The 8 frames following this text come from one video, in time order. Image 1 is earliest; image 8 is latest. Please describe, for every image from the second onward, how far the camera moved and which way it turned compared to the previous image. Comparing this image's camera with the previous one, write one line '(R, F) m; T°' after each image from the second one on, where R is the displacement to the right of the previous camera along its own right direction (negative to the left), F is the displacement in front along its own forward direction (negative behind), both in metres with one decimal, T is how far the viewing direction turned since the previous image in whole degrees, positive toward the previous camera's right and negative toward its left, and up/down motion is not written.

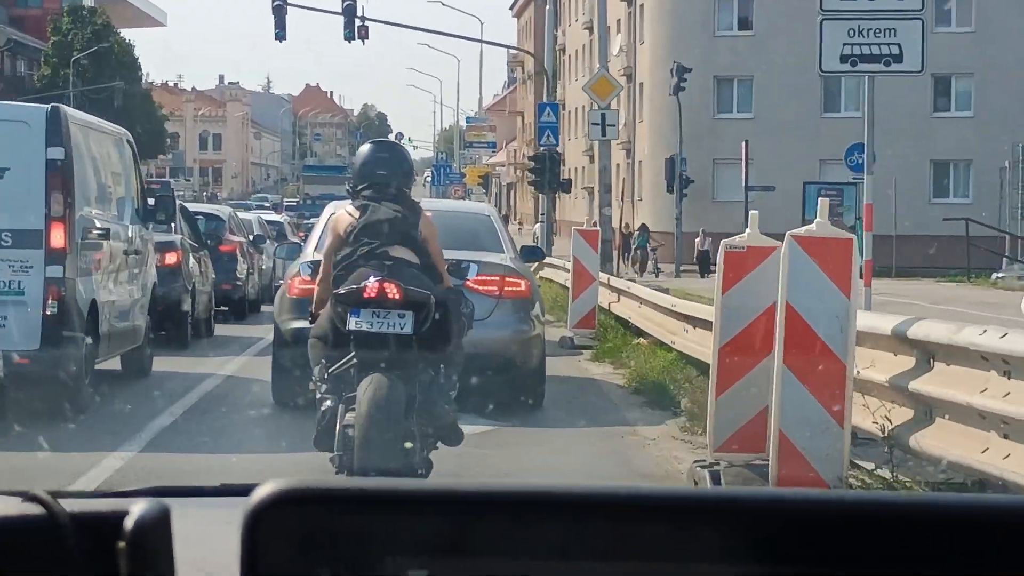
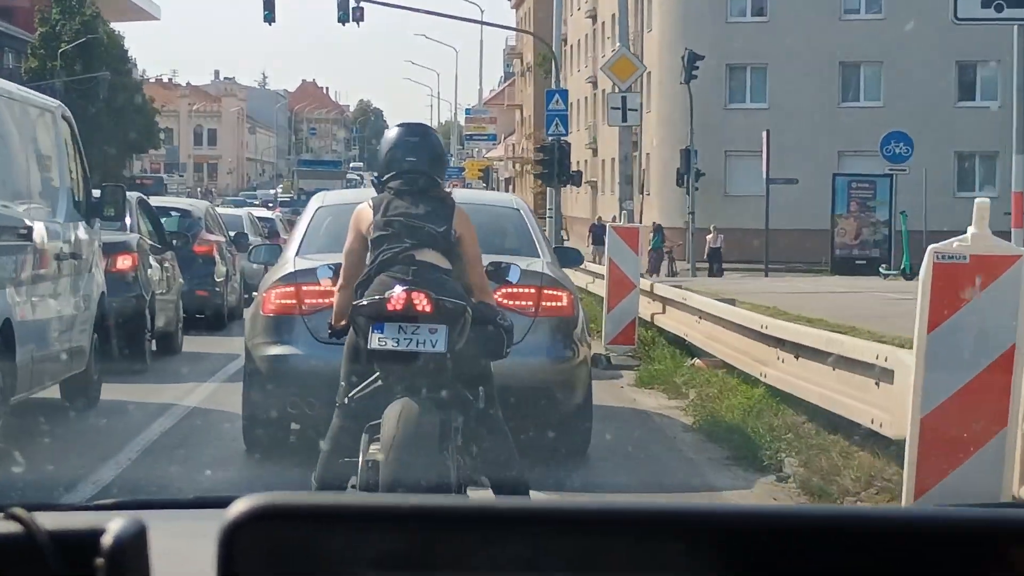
(-0.2, +2.2) m; 0°
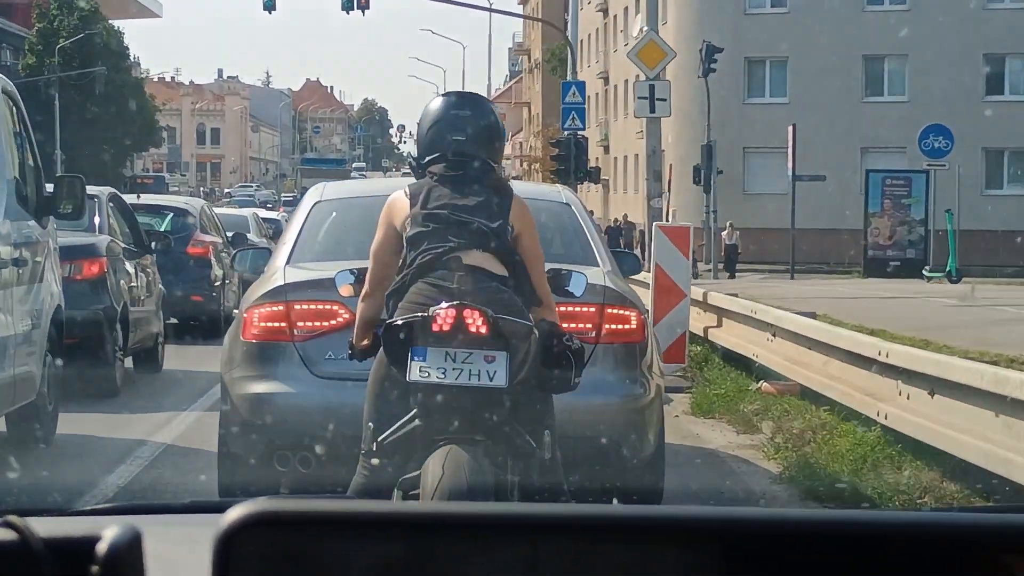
(-0.2, +1.5) m; 0°
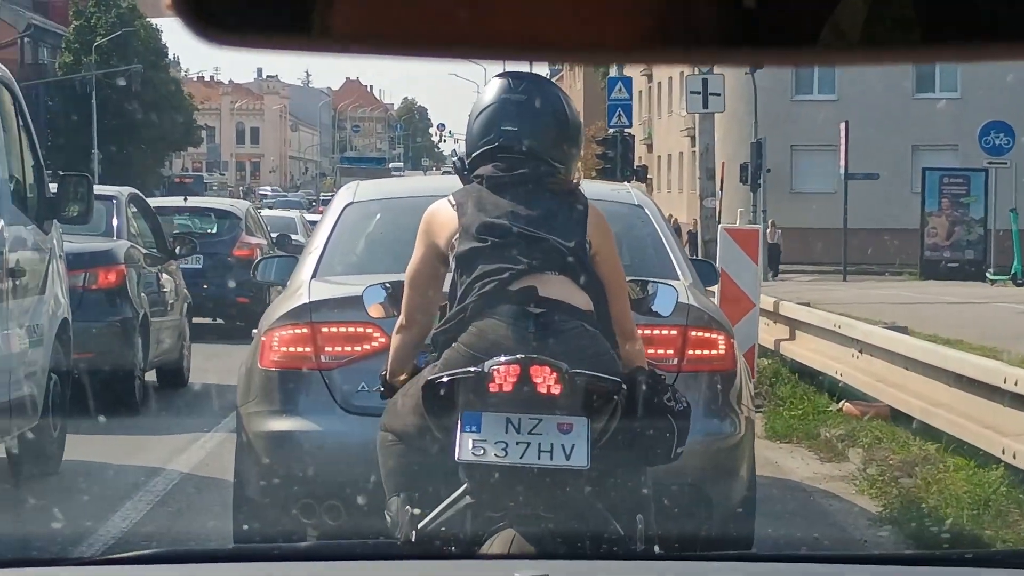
(-0.1, +0.8) m; -2°
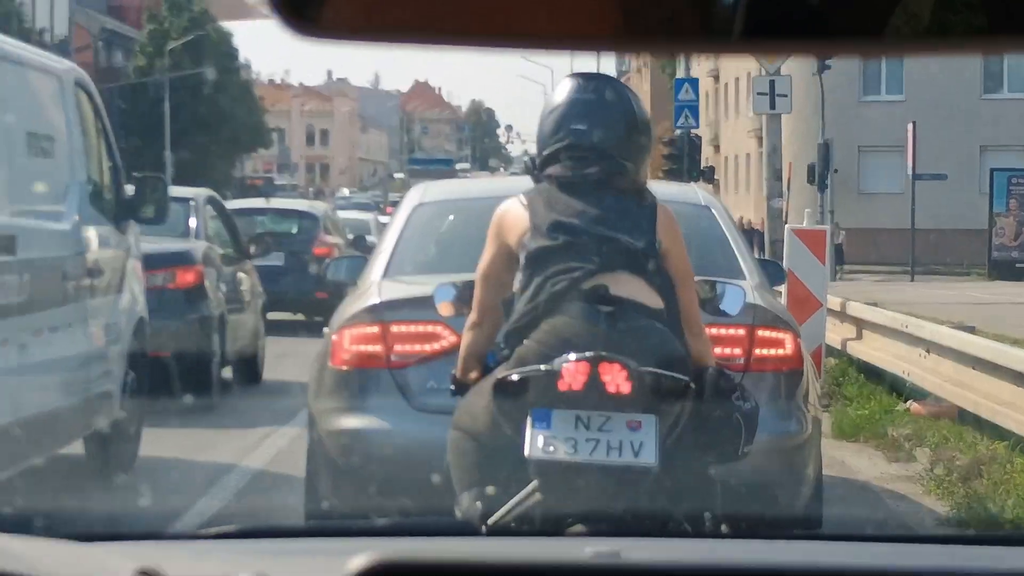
(0.0, -0.1) m; -3°
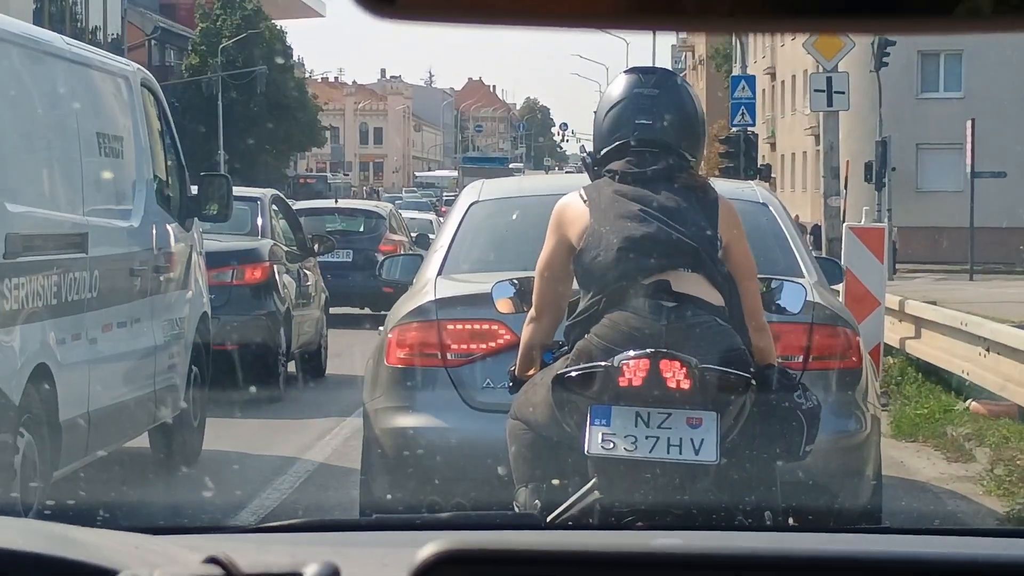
(0.0, 0.0) m; -2°
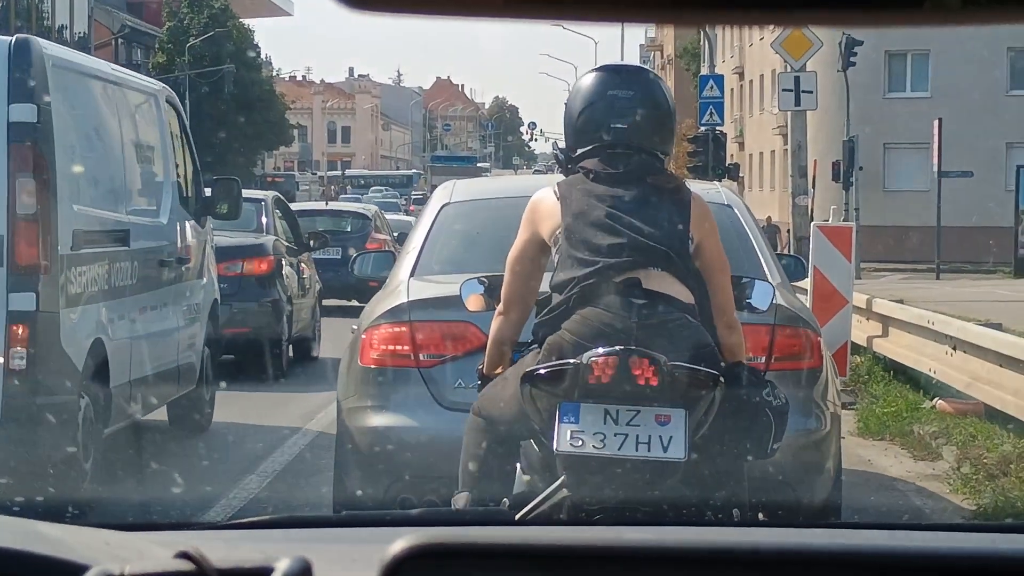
(0.0, 0.0) m; +1°
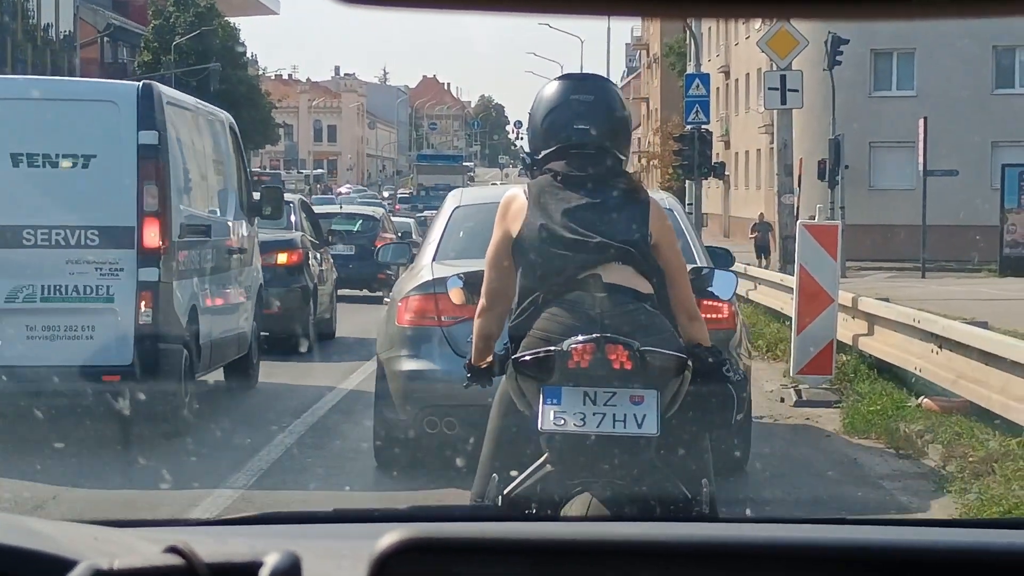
(0.0, 0.0) m; +1°
